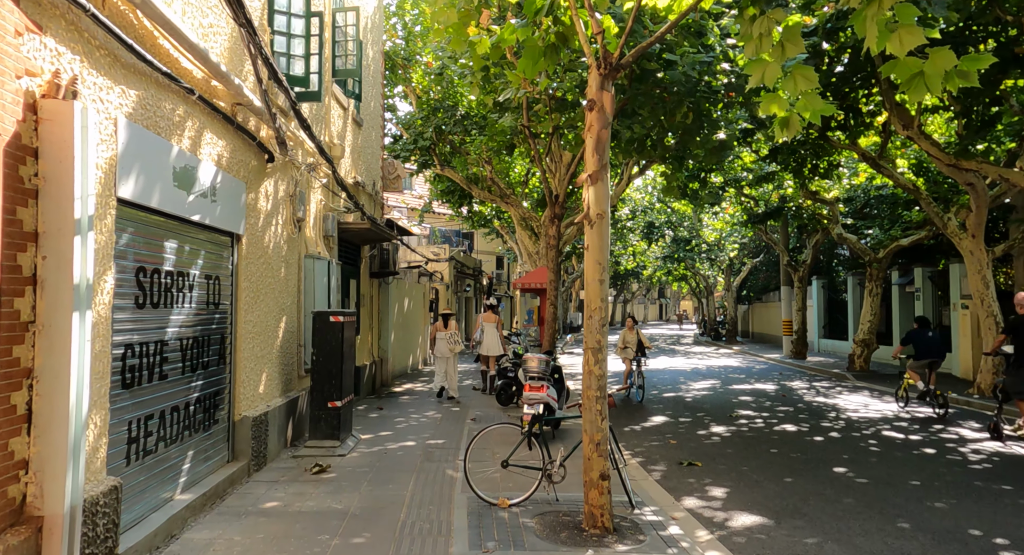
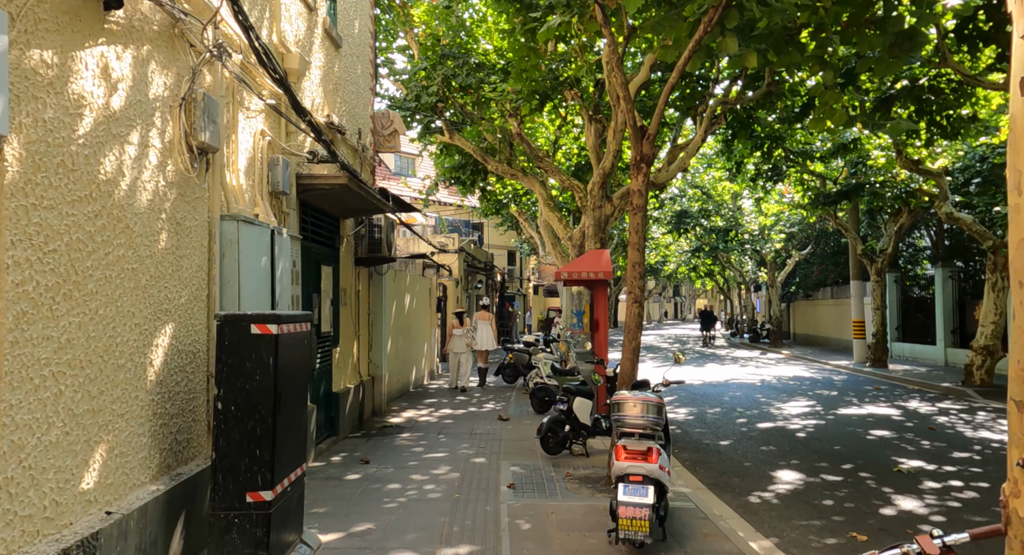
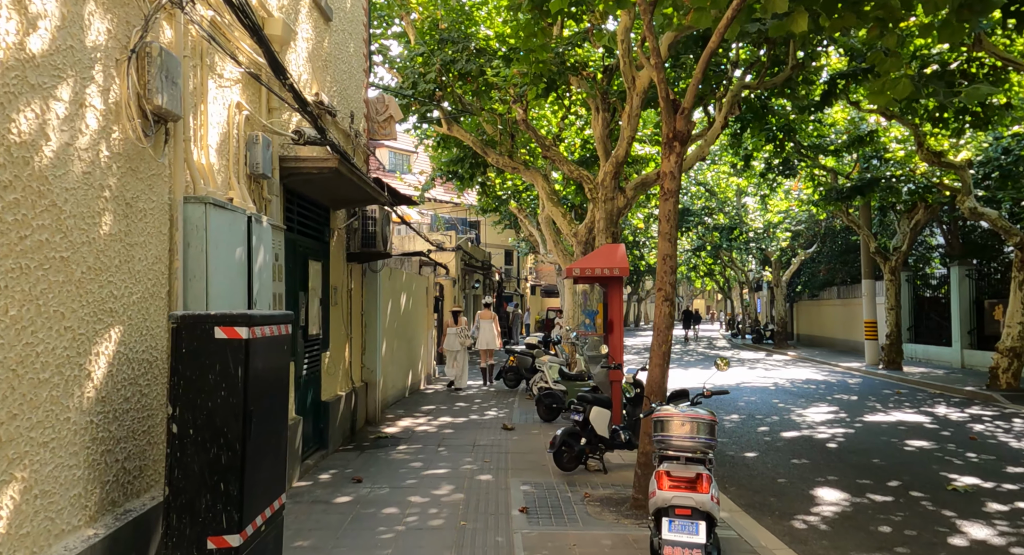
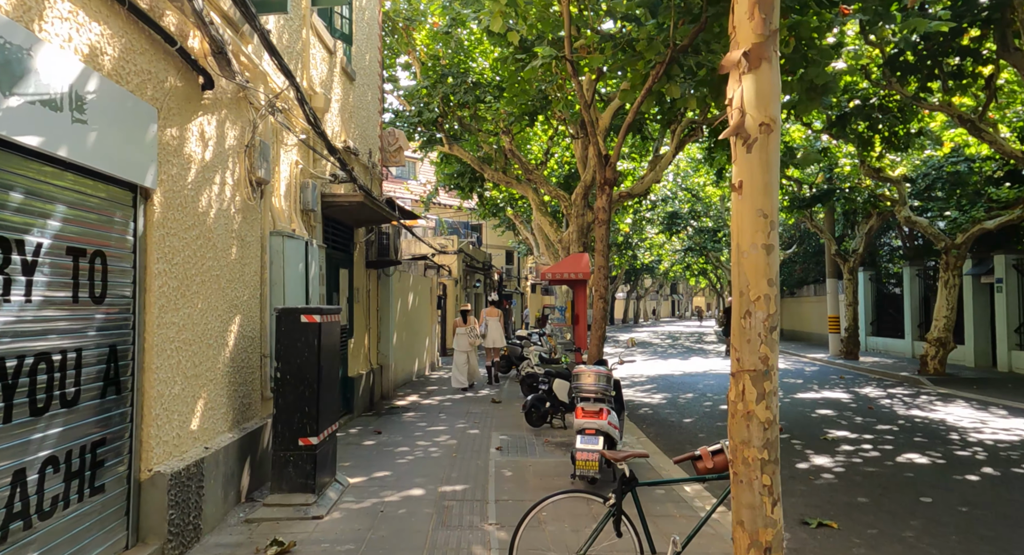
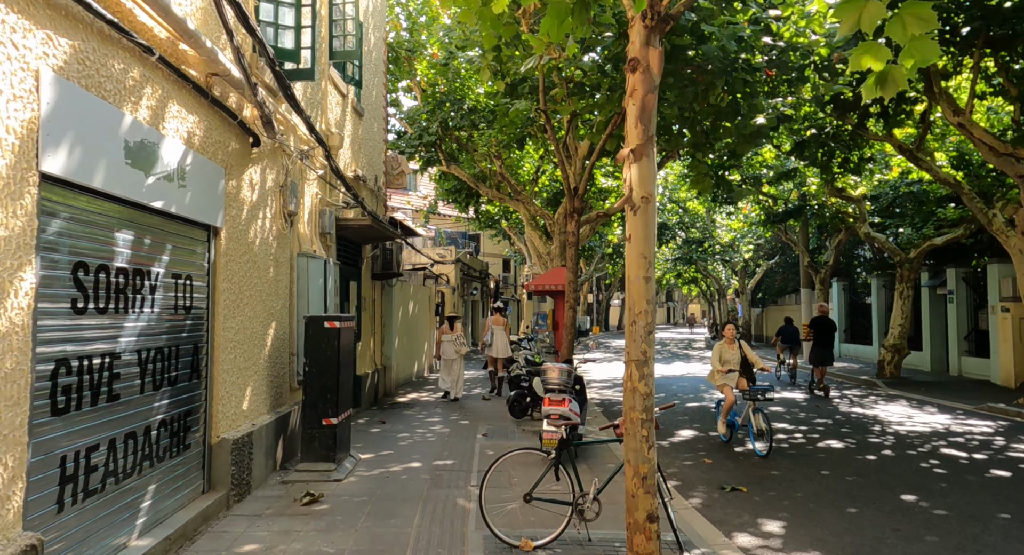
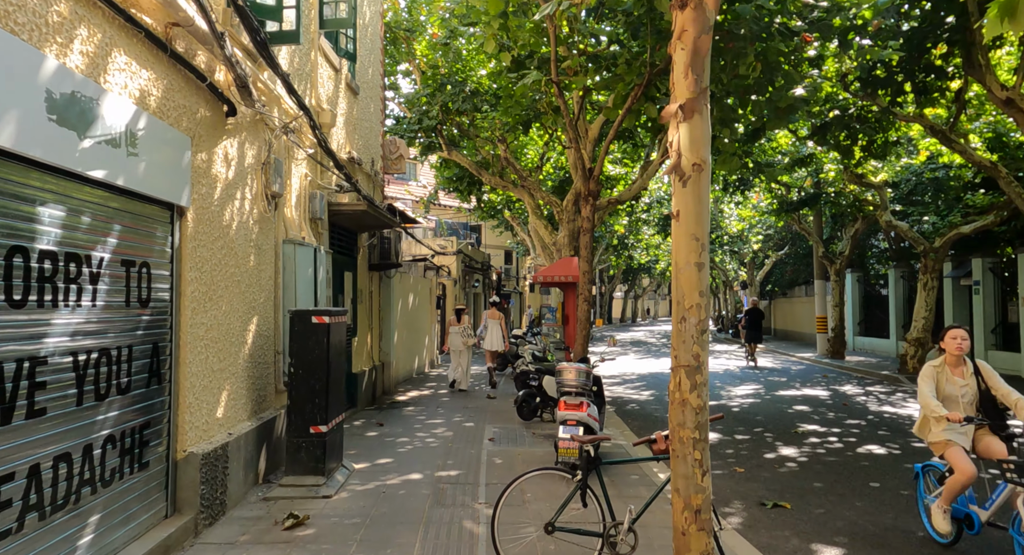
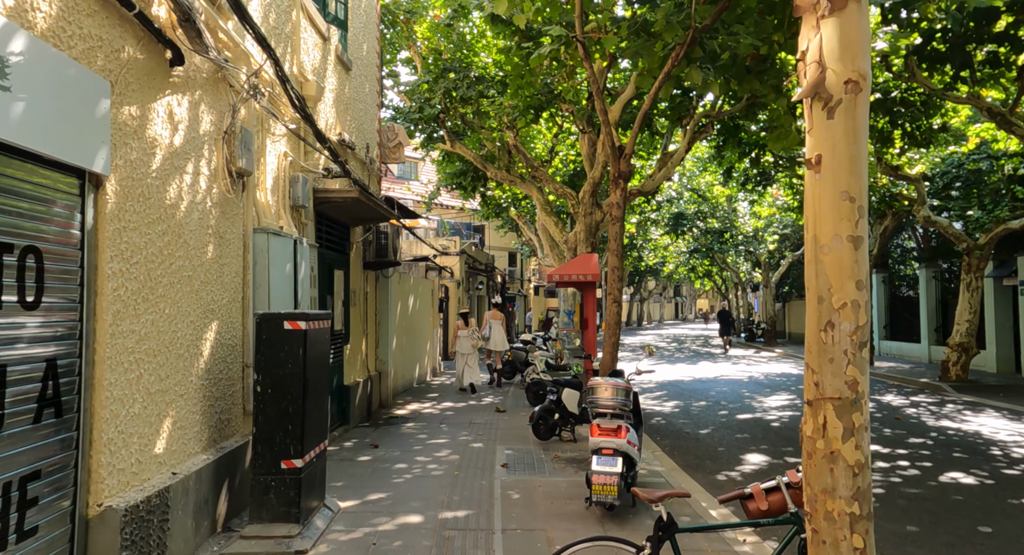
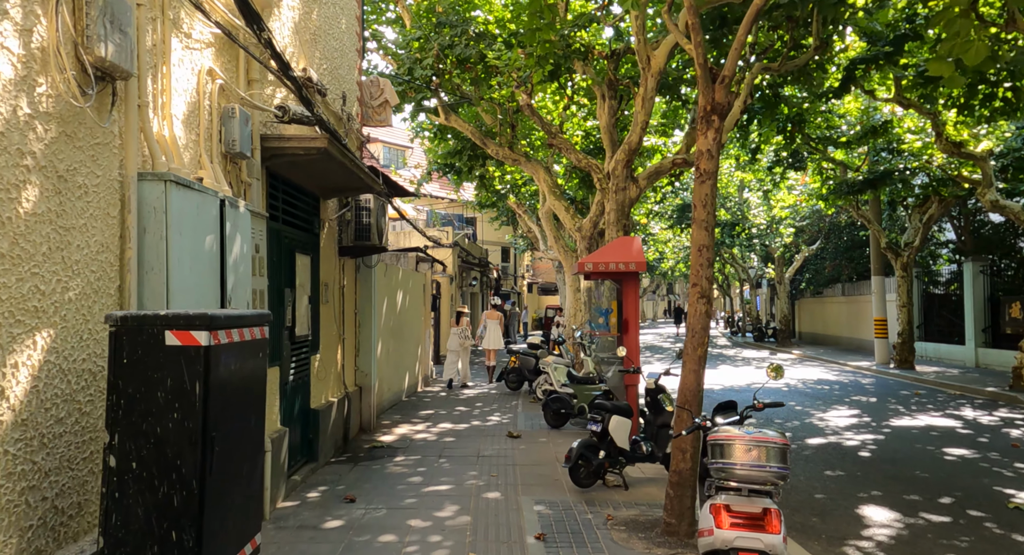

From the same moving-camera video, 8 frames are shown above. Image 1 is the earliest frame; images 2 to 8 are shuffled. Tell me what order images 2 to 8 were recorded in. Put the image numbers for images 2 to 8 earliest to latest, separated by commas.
5, 6, 4, 7, 2, 3, 8
